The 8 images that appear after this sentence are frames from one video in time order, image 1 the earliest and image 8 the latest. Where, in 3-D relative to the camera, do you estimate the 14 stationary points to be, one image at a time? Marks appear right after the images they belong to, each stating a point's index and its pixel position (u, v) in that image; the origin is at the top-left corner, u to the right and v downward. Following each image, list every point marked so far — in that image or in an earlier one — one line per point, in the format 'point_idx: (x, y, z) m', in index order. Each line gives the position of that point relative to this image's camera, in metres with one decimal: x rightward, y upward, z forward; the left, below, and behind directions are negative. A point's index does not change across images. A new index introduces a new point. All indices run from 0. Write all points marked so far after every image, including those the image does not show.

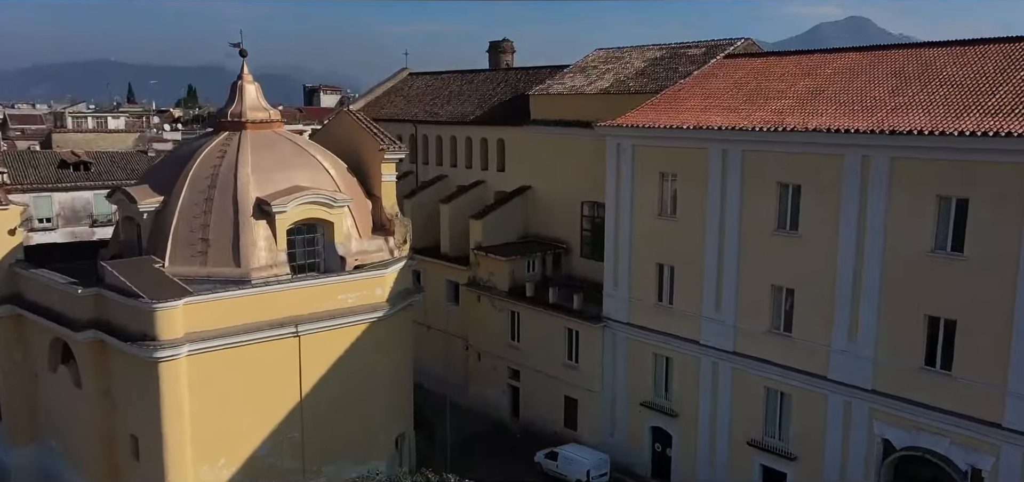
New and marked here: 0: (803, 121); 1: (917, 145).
0: (+6.4, +2.6, +19.4) m
1: (+8.0, +1.8, +17.2) m
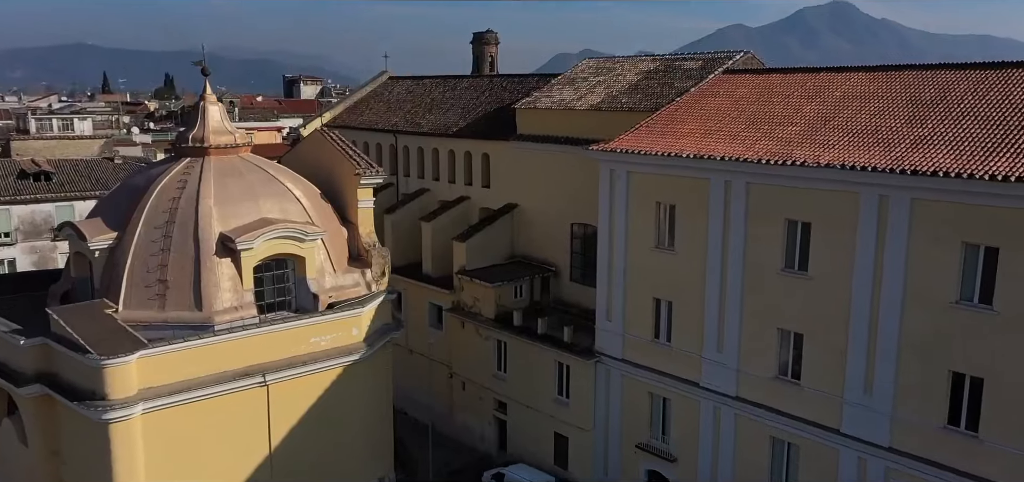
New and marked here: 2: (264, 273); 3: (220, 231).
0: (+6.1, +1.8, +17.9) m
1: (+7.8, +0.9, +15.8) m
2: (-5.5, -0.7, +19.3) m
3: (-6.2, +0.2, +18.6) m
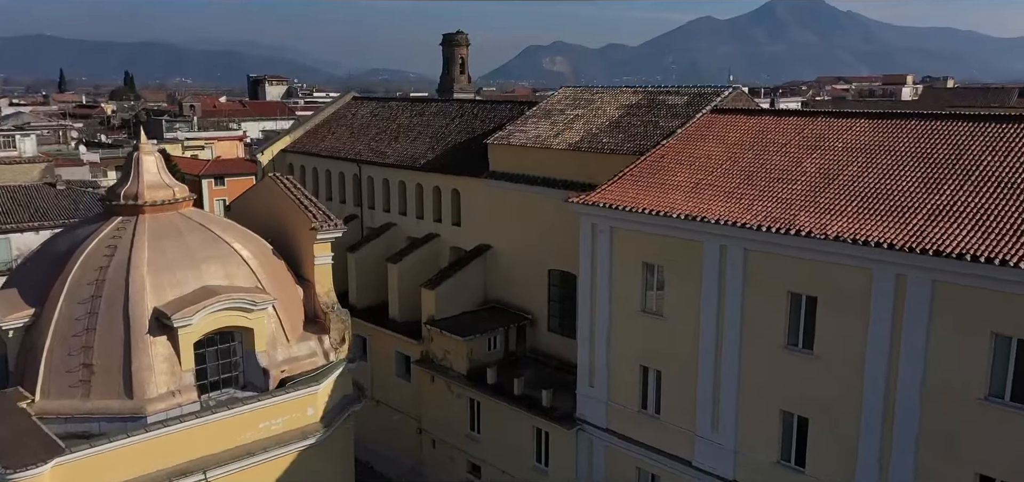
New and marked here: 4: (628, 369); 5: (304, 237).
0: (+5.7, +0.3, +16.1) m
1: (+7.3, -0.5, +14.0) m
2: (-6.0, -2.1, +17.2) m
3: (-6.7, -1.2, +16.4) m
4: (+2.6, -2.9, +19.7) m
5: (-4.7, +0.1, +19.8) m
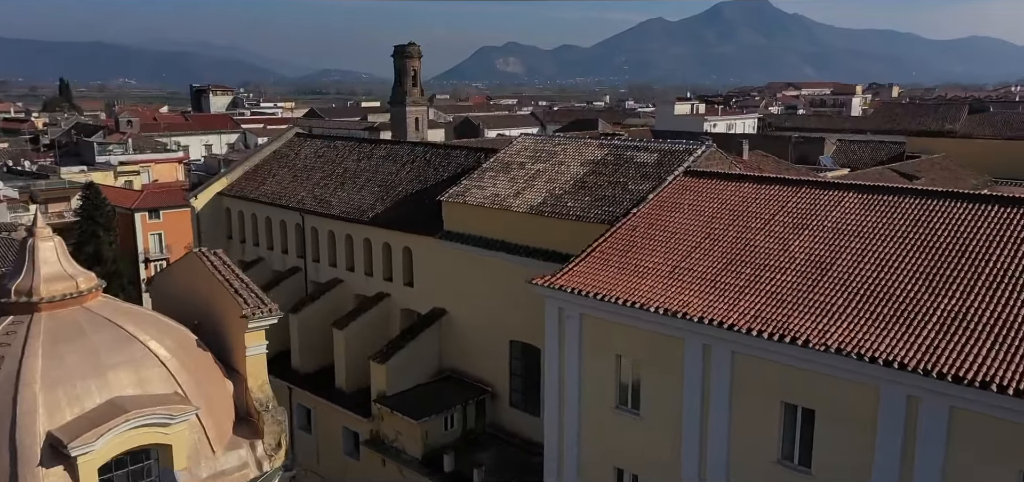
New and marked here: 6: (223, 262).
0: (+5.0, -1.4, +14.3) m
1: (+6.8, -2.2, +12.3) m
2: (-6.7, -3.9, +14.7) m
3: (-7.4, -3.0, +13.9) m
4: (+1.8, -4.6, +17.7) m
5: (-5.5, -1.7, +17.4) m
6: (-6.0, -0.4, +18.1) m
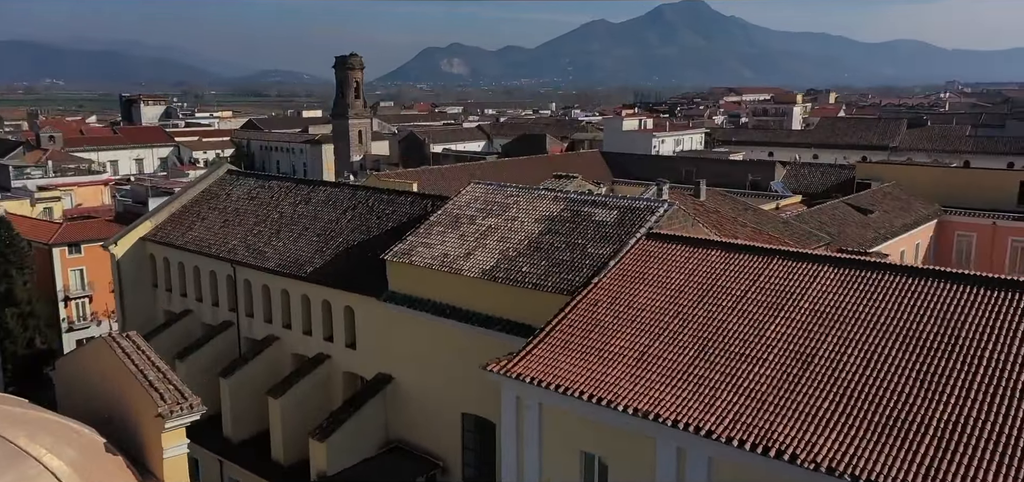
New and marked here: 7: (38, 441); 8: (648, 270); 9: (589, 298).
0: (+4.3, -2.9, +12.9) m
1: (+6.3, -3.8, +11.1) m
2: (-7.4, -5.4, +12.6) m
3: (-8.0, -4.5, +11.8) m
4: (+0.9, -6.1, +16.1) m
5: (-6.4, -3.2, +15.4) m
6: (-6.9, -2.0, +16.0) m
7: (-7.5, -3.2, +14.0) m
8: (+2.8, -0.6, +18.3) m
9: (+1.6, -1.2, +17.7) m
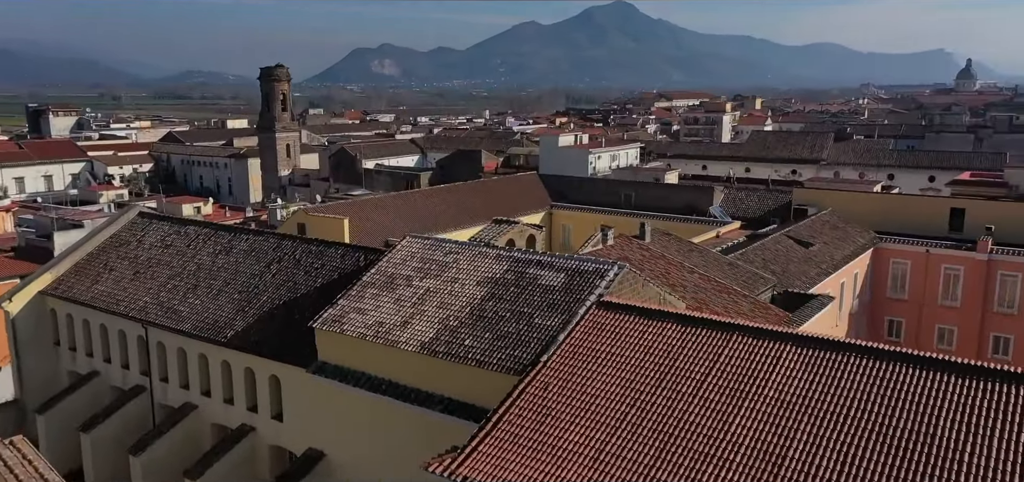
0: (+3.6, -4.4, +11.7) m
1: (+5.7, -5.2, +10.1) m
2: (-8.0, -6.9, +10.6) m
3: (-8.5, -6.0, +9.7) m
4: (0.0, -7.6, +14.7) m
5: (-7.2, -4.7, +13.4) m
6: (-7.8, -3.5, +14.0) m
7: (-8.3, -4.7, +11.9) m
8: (+1.7, -2.1, +17.0) m
9: (+0.5, -2.7, +16.3) m
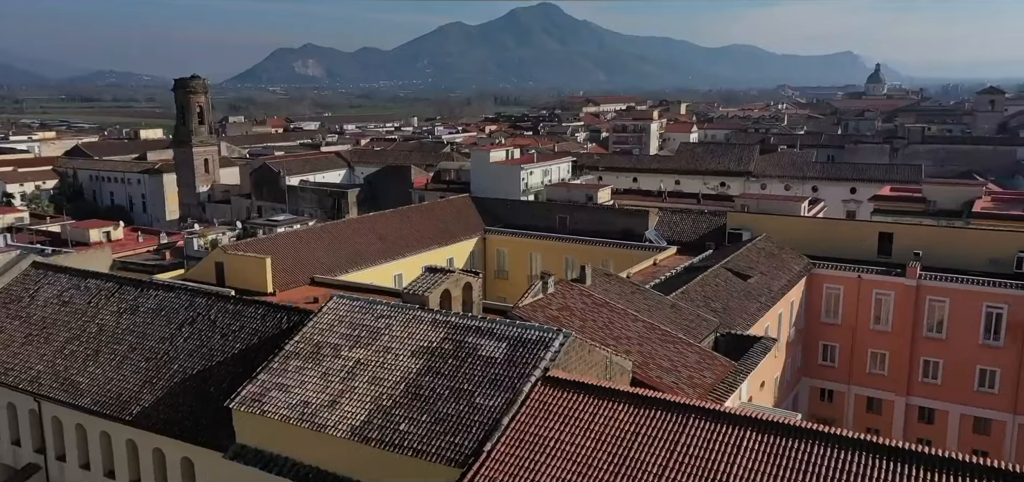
0: (+3.0, -5.8, +10.5) m
1: (+5.2, -6.6, +9.0) m
2: (-8.5, -8.4, +8.4) m
3: (-8.9, -7.5, +7.5) m
4: (-0.9, -9.0, +13.1) m
5: (-8.0, -6.1, +11.2) m
6: (-8.6, -4.9, +11.8) m
7: (-8.8, -6.1, +9.7) m
8: (+0.7, -3.5, +15.6) m
9: (-0.5, -4.1, +14.8) m
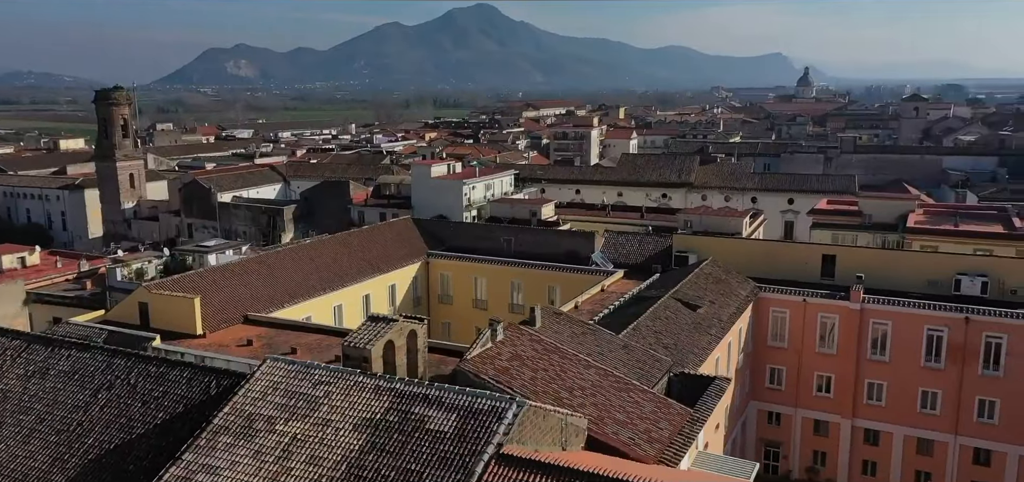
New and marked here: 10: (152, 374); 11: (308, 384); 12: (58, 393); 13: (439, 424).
0: (+2.6, -7.0, +9.4) m
1: (+4.9, -7.8, +8.1) m
2: (-8.7, -9.6, +6.5) m
3: (-9.1, -8.7, +5.5) m
4: (-1.4, -10.3, +11.7) m
5: (-8.4, -7.4, +9.4) m
6: (-9.0, -6.2, +9.9) m
7: (-9.2, -7.4, +7.8) m
8: (-0.1, -4.7, +14.3) m
9: (-1.2, -5.3, +13.4) m
10: (-8.0, -3.0, +19.6) m
11: (-4.2, -3.0, +18.1) m
12: (-10.0, -3.5, +19.4) m
13: (-1.4, -3.5, +16.8) m
